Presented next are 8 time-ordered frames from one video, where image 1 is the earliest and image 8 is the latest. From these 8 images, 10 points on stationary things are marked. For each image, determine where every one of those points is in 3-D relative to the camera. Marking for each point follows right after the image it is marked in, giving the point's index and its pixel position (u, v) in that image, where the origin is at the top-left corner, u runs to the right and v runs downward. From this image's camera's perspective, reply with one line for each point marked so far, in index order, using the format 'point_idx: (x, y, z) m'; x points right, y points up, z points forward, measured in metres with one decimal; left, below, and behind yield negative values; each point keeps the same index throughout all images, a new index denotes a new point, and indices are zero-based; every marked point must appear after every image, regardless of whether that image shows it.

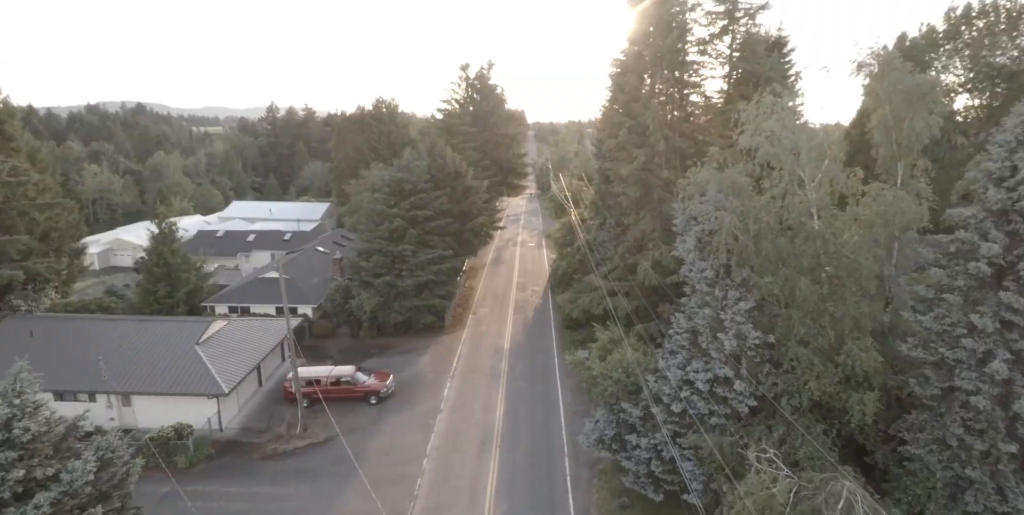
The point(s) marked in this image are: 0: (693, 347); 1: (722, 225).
0: (+4.0, -2.0, +13.5) m
1: (+4.2, +0.6, +12.0) m
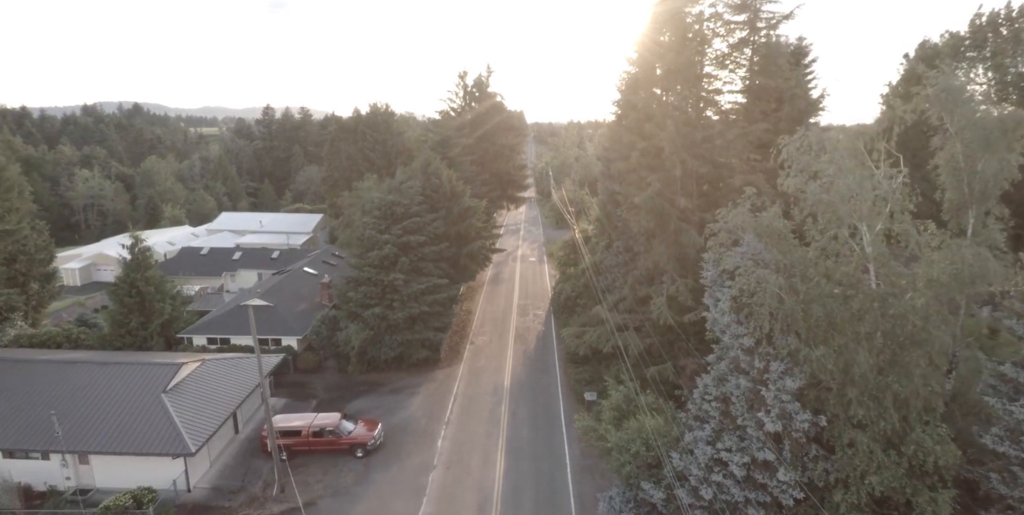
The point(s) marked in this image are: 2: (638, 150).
0: (+4.0, -3.1, +11.6) m
1: (+4.2, -0.5, +10.1) m
2: (+3.9, +3.4, +19.1) m
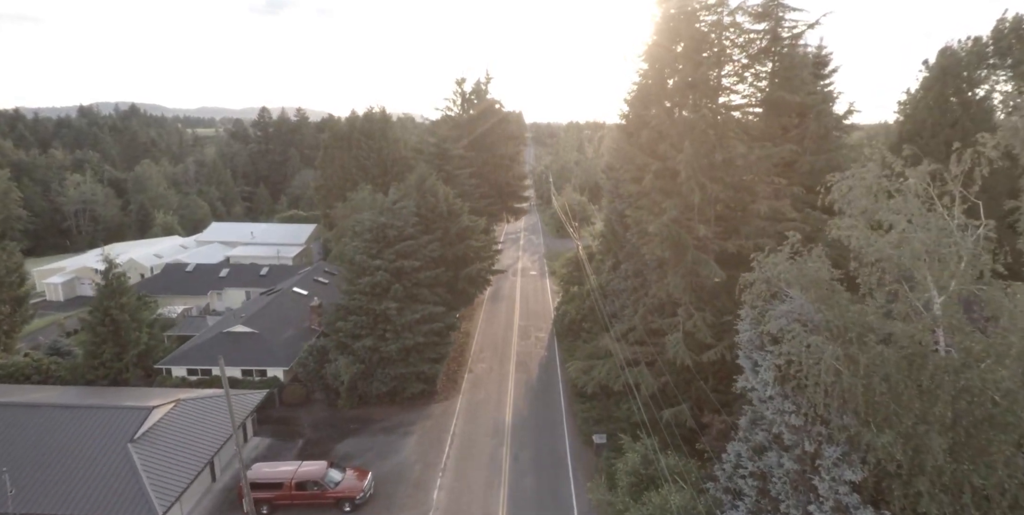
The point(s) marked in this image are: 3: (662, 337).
0: (+4.1, -4.0, +10.0) m
1: (+4.3, -1.4, +8.6) m
2: (+4.0, +2.5, +17.5) m
3: (+4.7, -2.5, +19.3) m
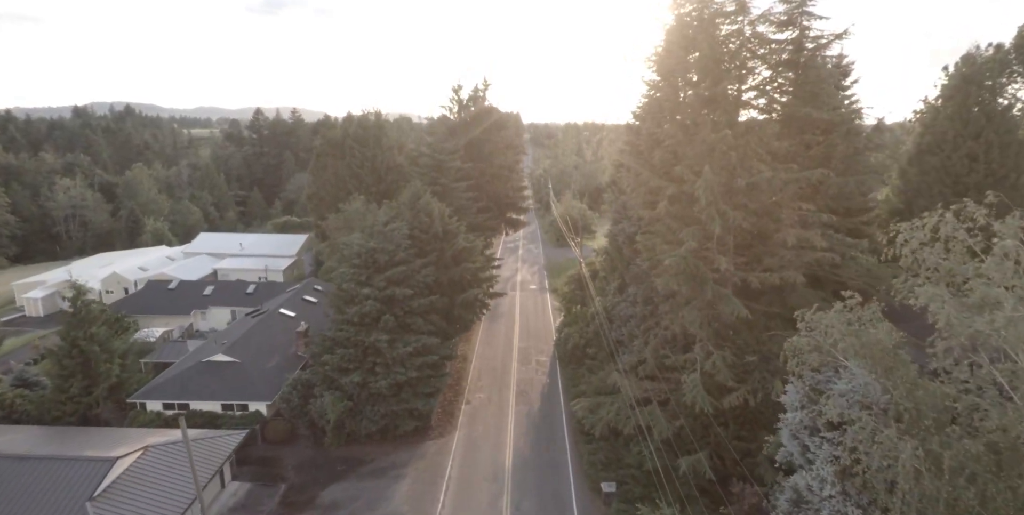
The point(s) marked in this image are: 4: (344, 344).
0: (+4.2, -4.8, +8.5) m
1: (+4.4, -2.2, +7.0) m
2: (+4.0, +1.6, +16.0) m
3: (+4.7, -3.4, +17.8) m
4: (-5.3, -2.7, +19.3) m
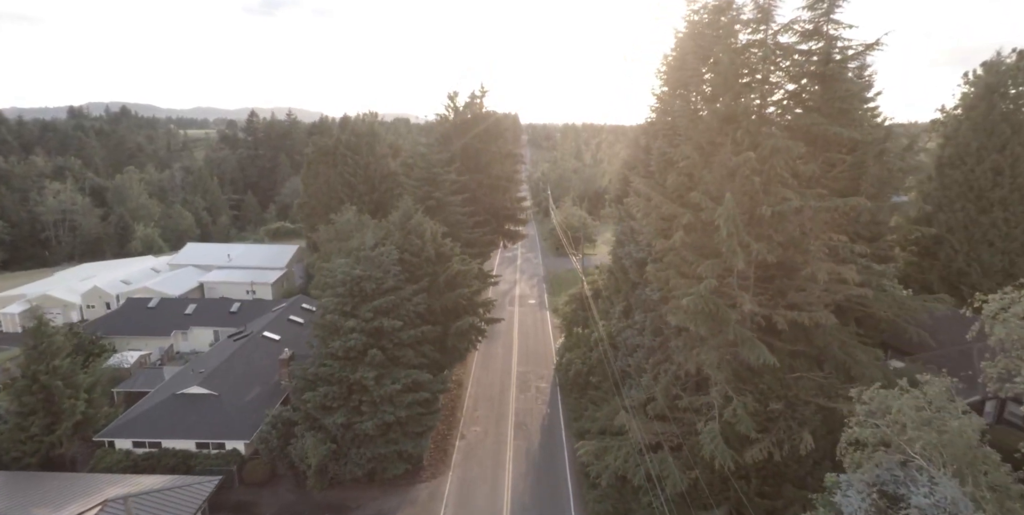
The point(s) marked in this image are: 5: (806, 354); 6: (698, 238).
0: (+4.2, -5.7, +6.9) m
1: (+4.3, -3.1, +5.5) m
2: (+3.9, +0.8, +14.5) m
3: (+4.7, -4.2, +16.2) m
4: (-5.4, -3.5, +17.7) m
5: (+7.2, -2.4, +15.0) m
6: (+4.3, +0.4, +14.2) m
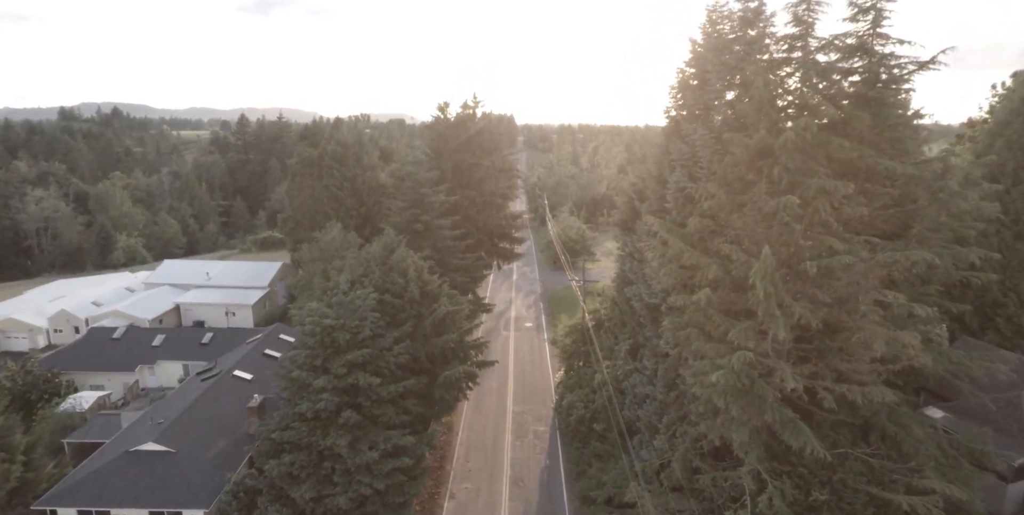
0: (+4.1, -6.9, +4.7) m
1: (+4.3, -4.2, +3.2) m
2: (+3.8, -0.4, +12.2) m
3: (+4.6, -5.4, +14.0) m
4: (-5.5, -4.7, +15.4) m
5: (+7.1, -3.6, +12.8) m
6: (+4.2, -0.7, +12.0) m
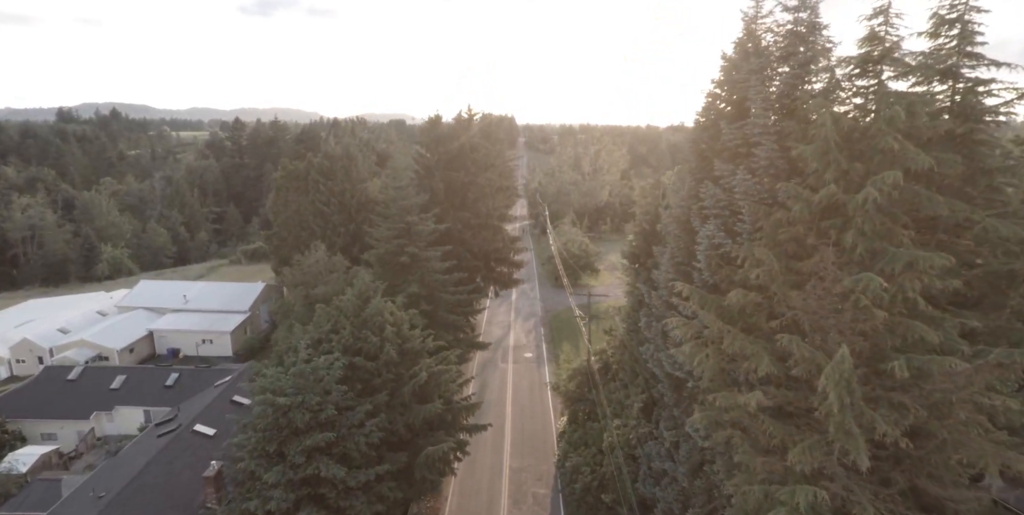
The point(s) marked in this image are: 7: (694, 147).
0: (+4.0, -8.2, +2.0) m
1: (+4.1, -5.6, +0.5) m
2: (+3.7, -1.7, +9.5) m
3: (+4.4, -6.7, +11.3) m
4: (-5.6, -6.1, +12.7) m
5: (+7.0, -4.9, +10.1) m
6: (+4.1, -2.1, +9.3) m
7: (+4.0, +2.4, +13.3) m
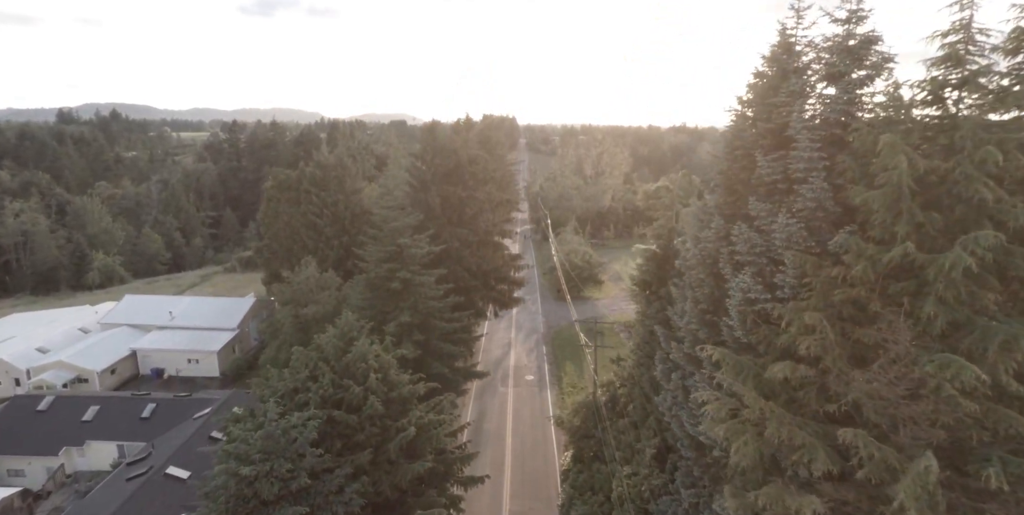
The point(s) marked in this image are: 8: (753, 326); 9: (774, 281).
0: (+3.9, -9.1, +0.3) m
1: (+4.1, -6.5, -1.2) m
2: (+3.7, -2.6, +7.8) m
3: (+4.4, -7.6, +9.6) m
4: (-5.7, -7.0, +11.0) m
5: (+7.0, -5.8, +8.4) m
6: (+4.1, -2.9, +7.6) m
7: (+3.9, +1.5, +11.6) m
8: (+3.8, -1.0, +9.6) m
9: (+3.9, -0.4, +9.2) m
